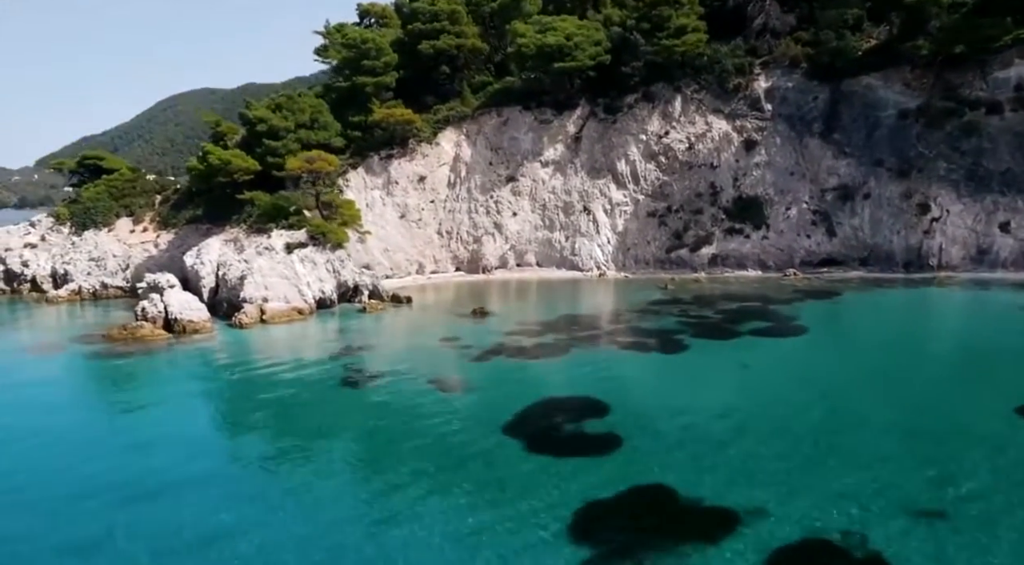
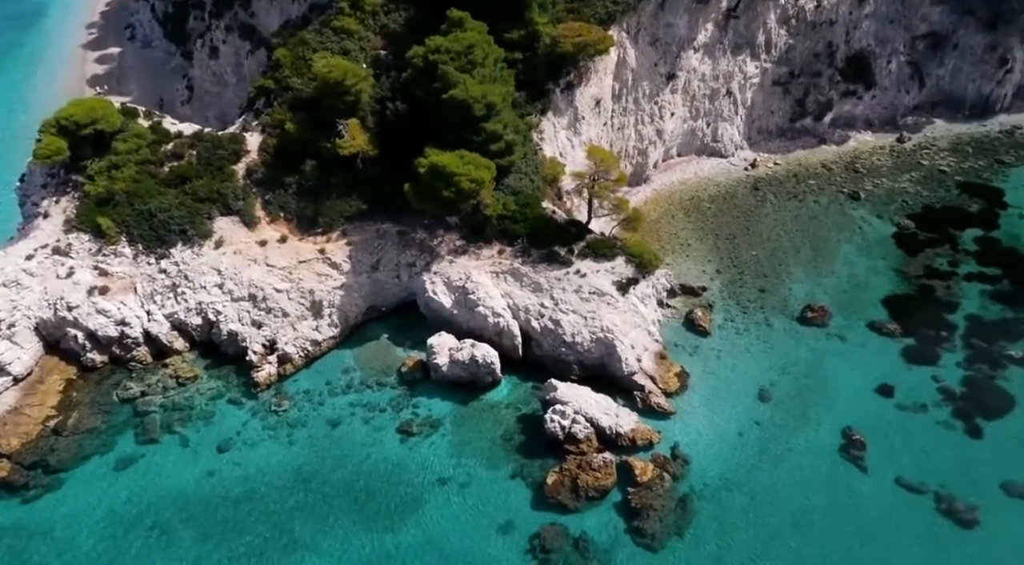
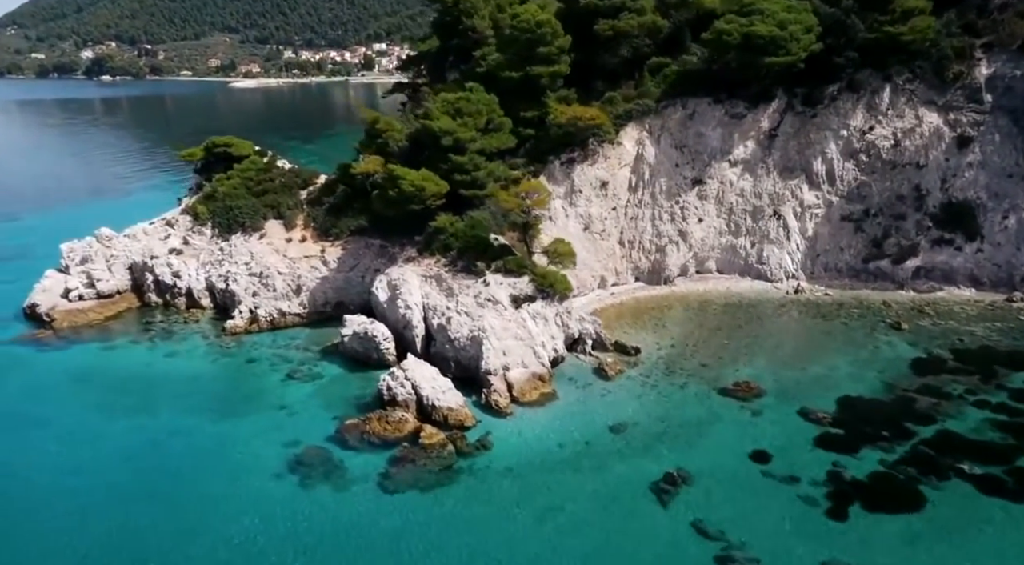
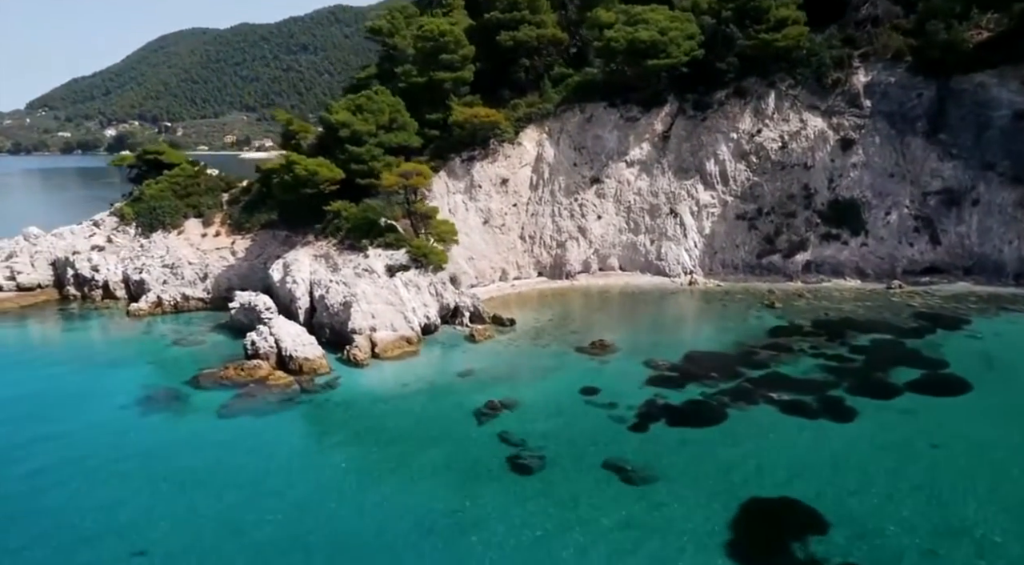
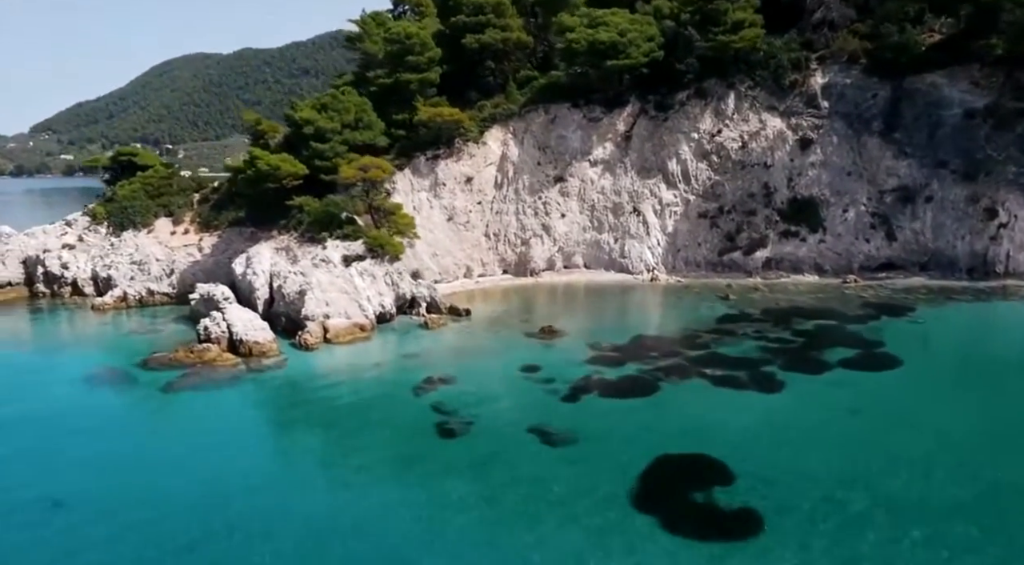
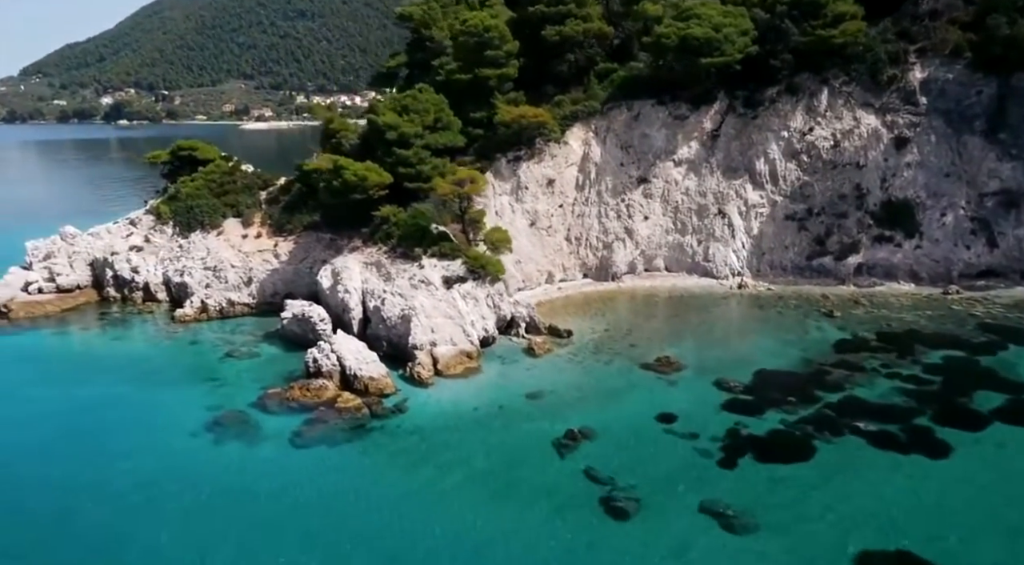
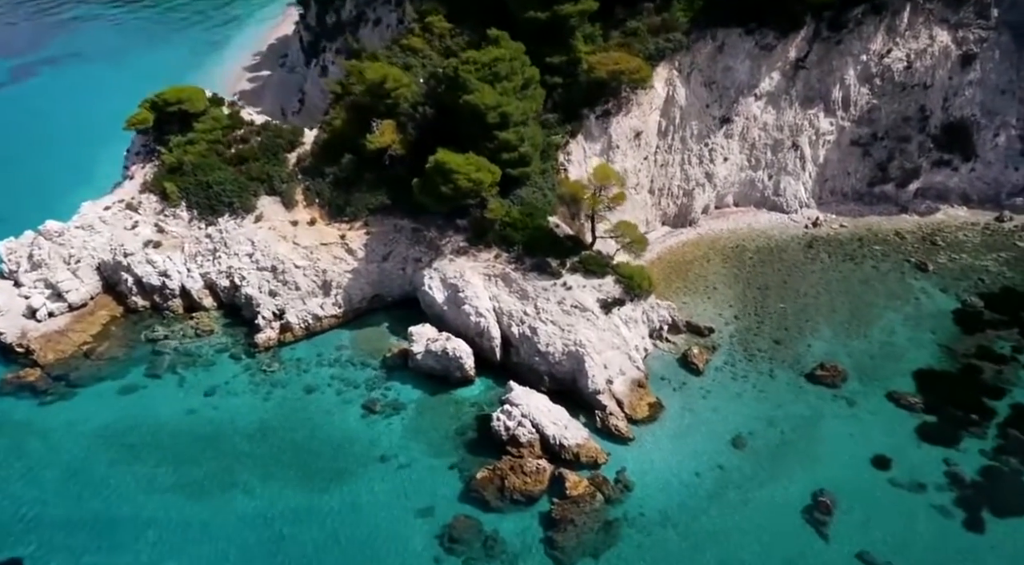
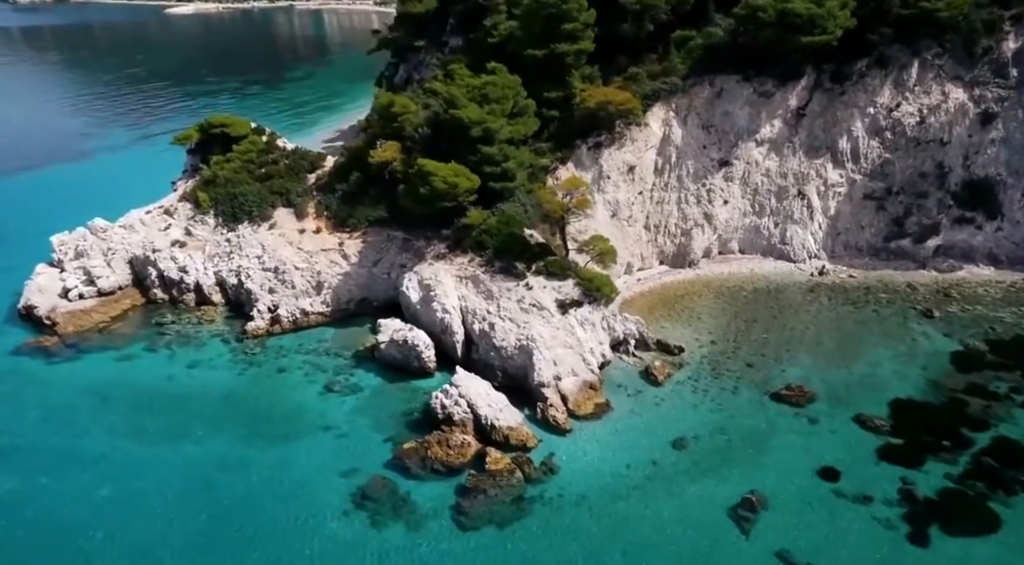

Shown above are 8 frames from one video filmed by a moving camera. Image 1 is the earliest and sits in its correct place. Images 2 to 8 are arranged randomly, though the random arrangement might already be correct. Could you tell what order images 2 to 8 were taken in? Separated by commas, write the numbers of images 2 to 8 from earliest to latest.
5, 4, 6, 3, 8, 7, 2
